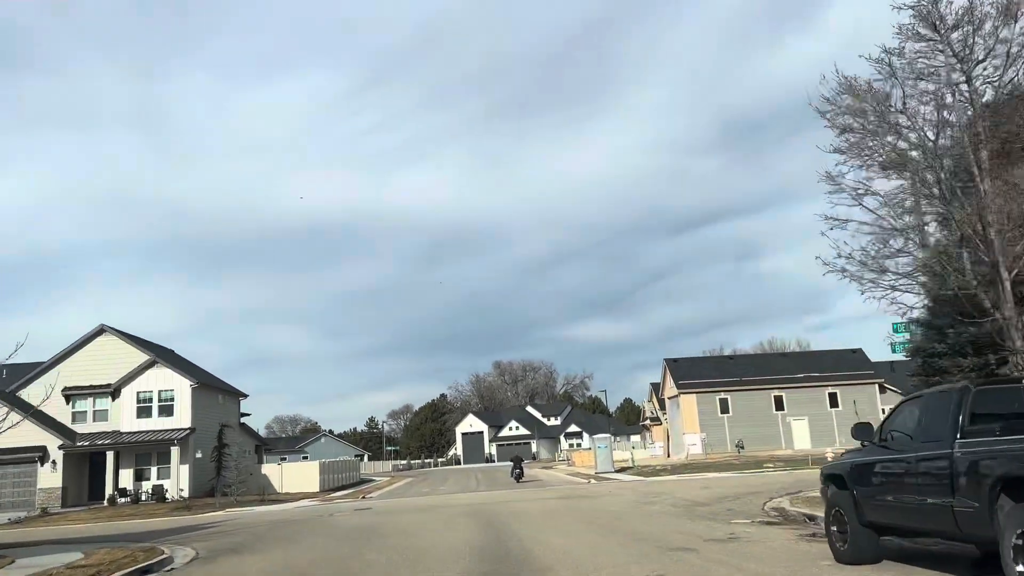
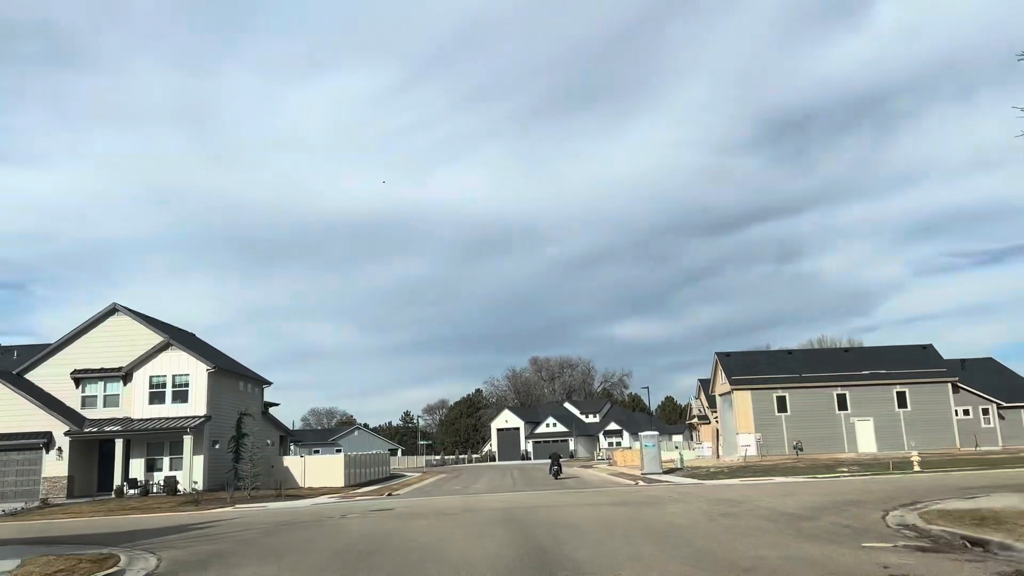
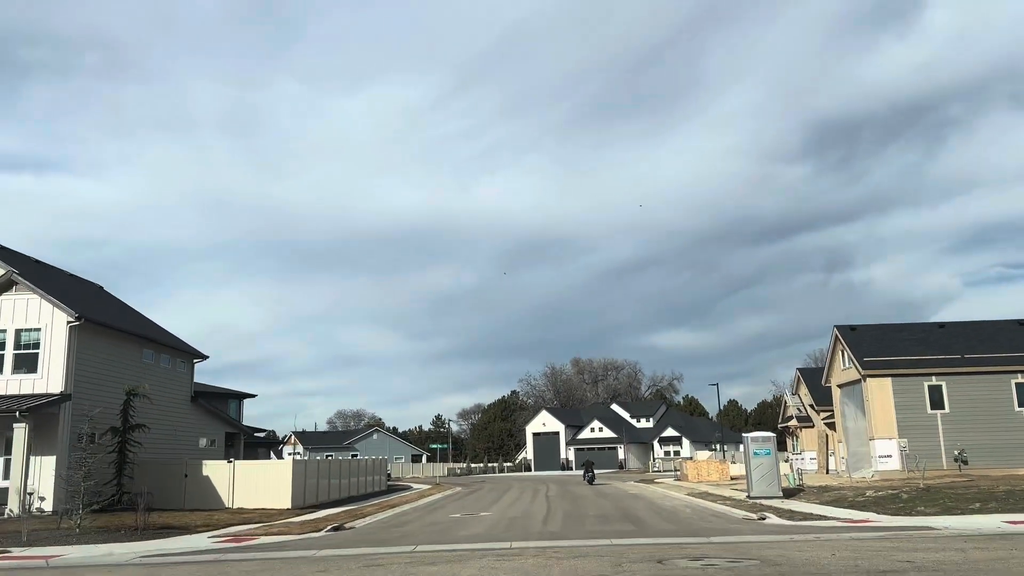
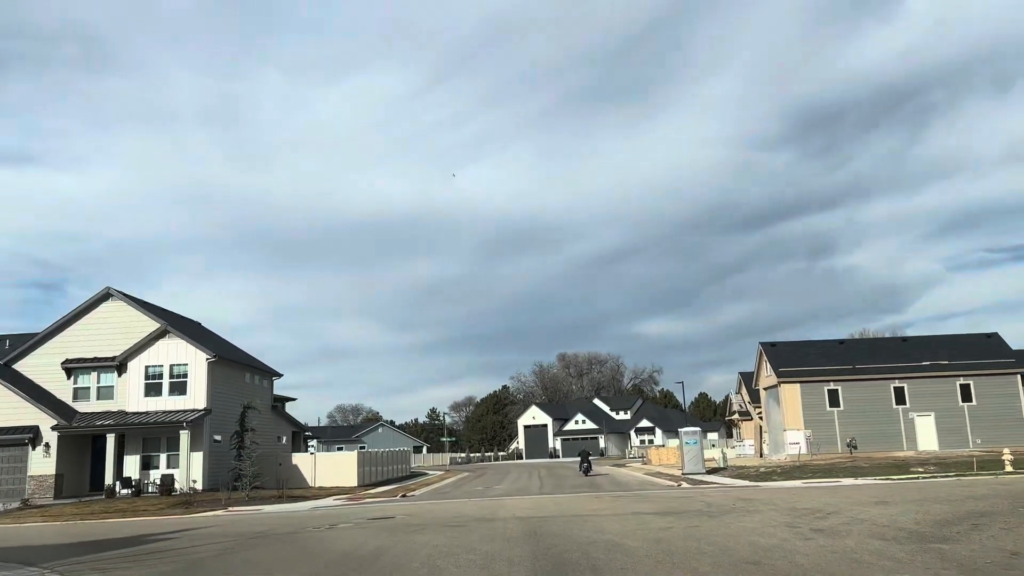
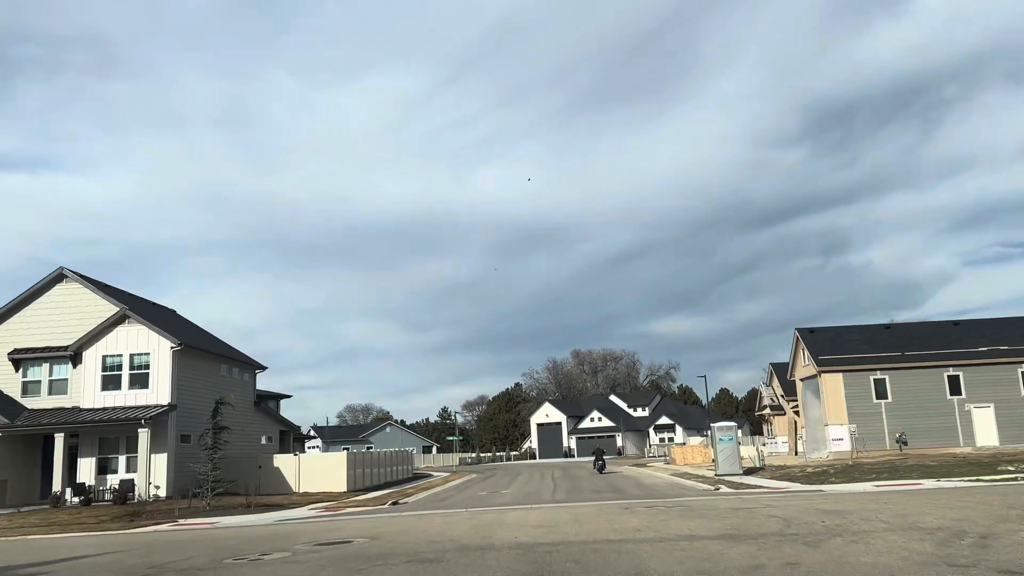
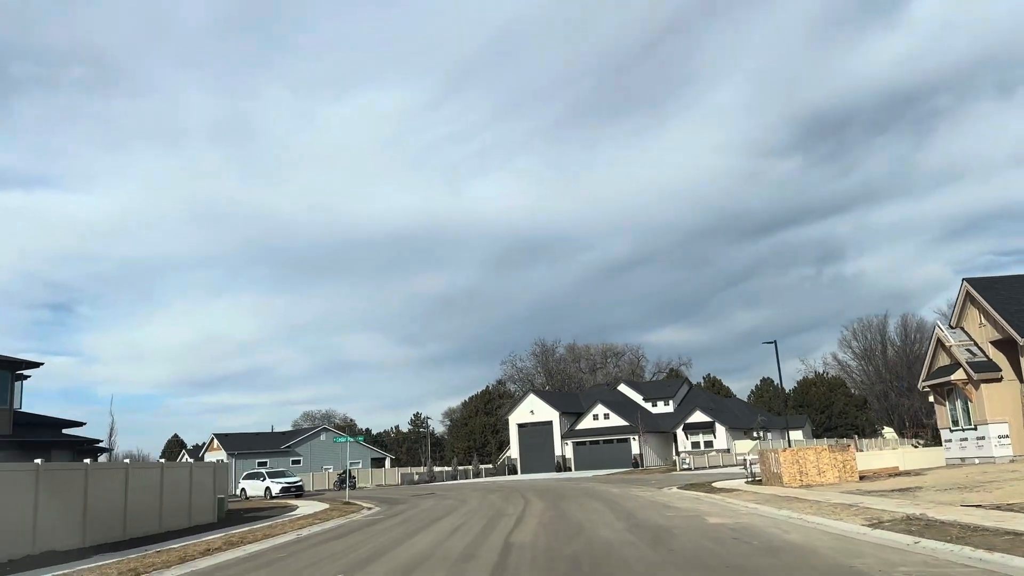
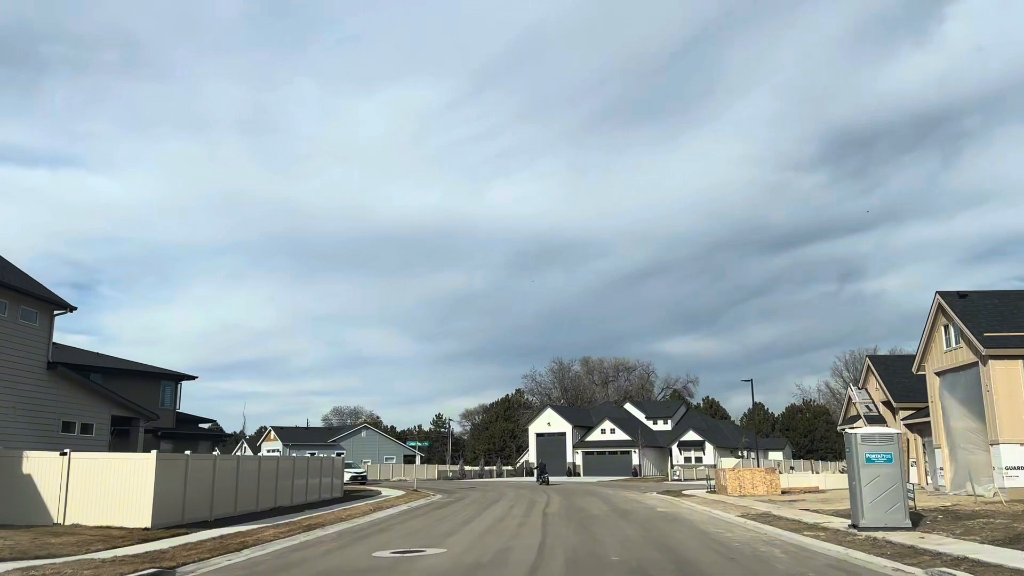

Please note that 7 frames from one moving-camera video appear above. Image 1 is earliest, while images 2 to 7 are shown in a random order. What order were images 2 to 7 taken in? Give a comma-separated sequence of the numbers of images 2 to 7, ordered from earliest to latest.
2, 4, 5, 3, 7, 6
